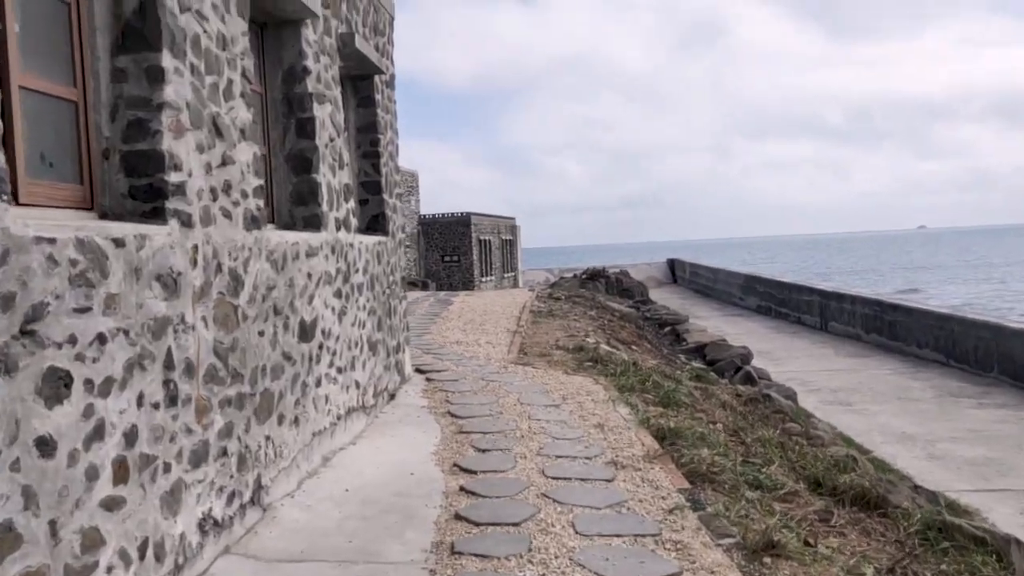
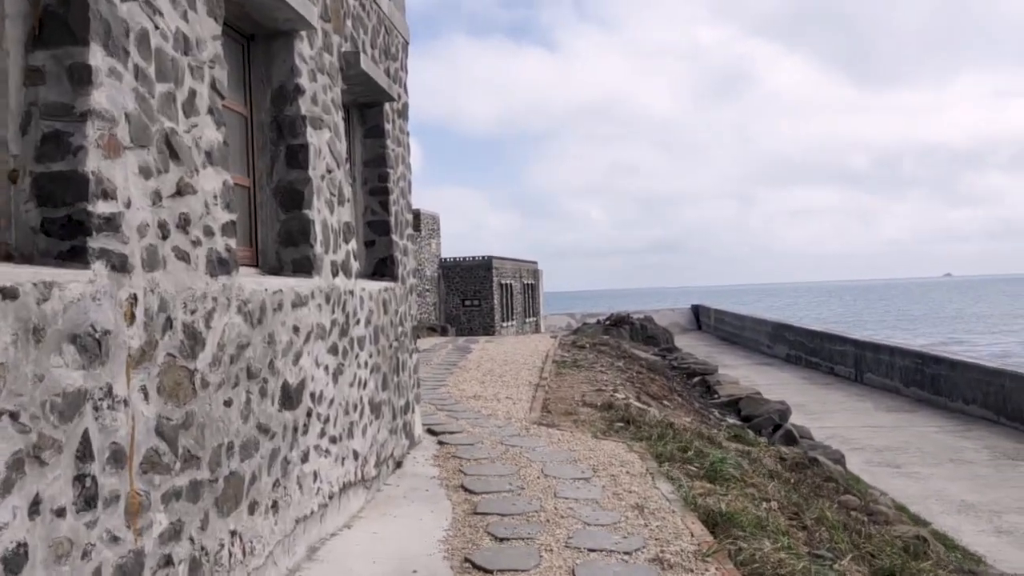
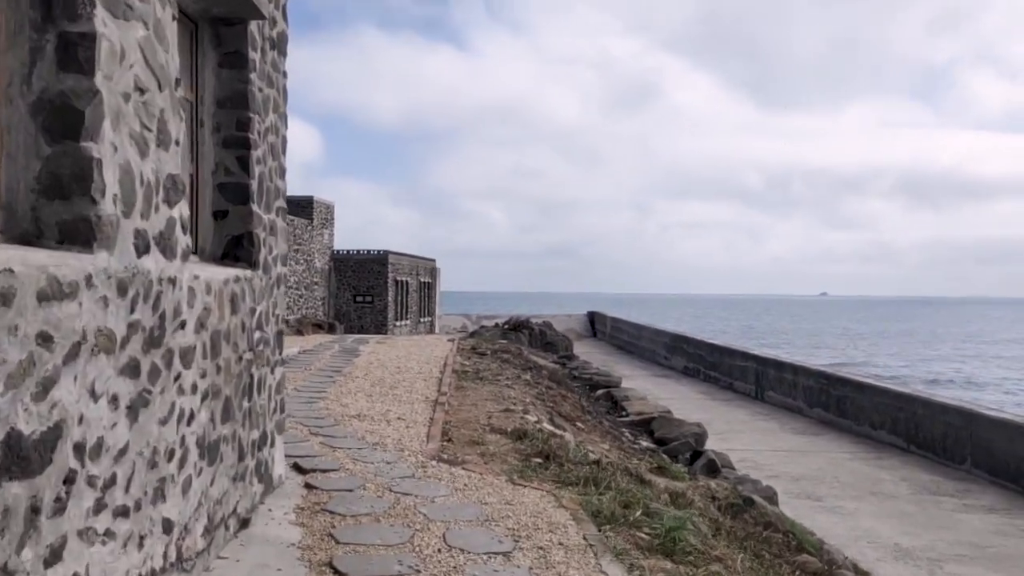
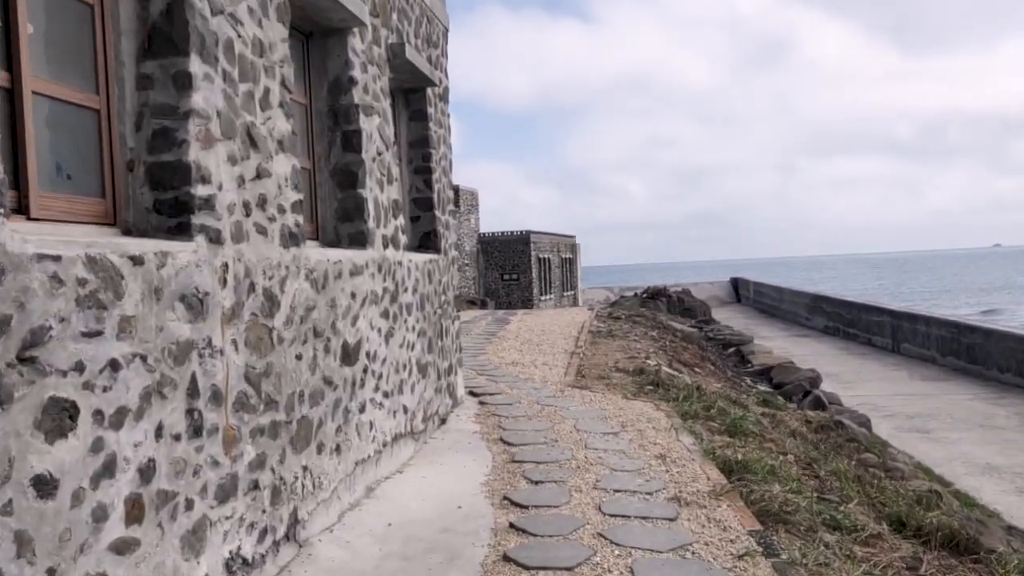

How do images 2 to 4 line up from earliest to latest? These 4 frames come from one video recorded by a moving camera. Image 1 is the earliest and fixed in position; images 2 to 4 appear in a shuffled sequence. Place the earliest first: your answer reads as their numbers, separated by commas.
4, 2, 3
